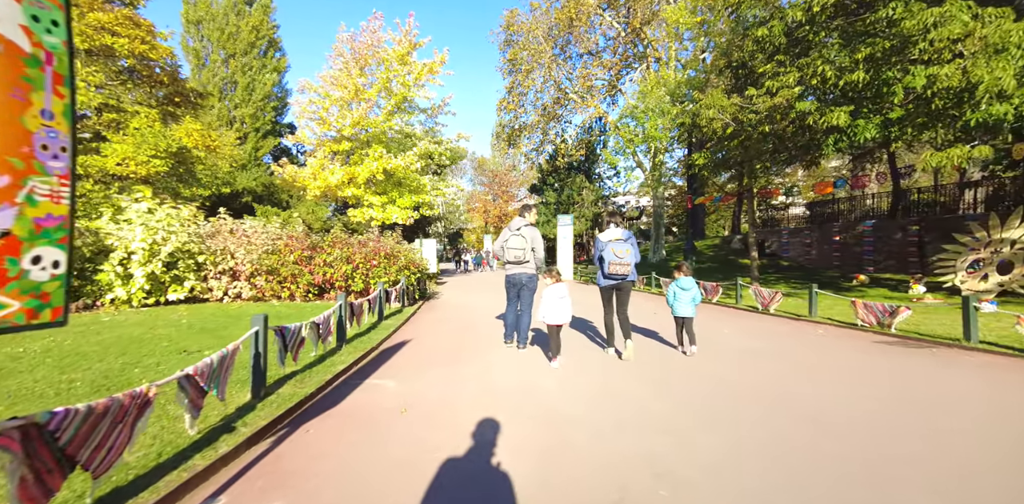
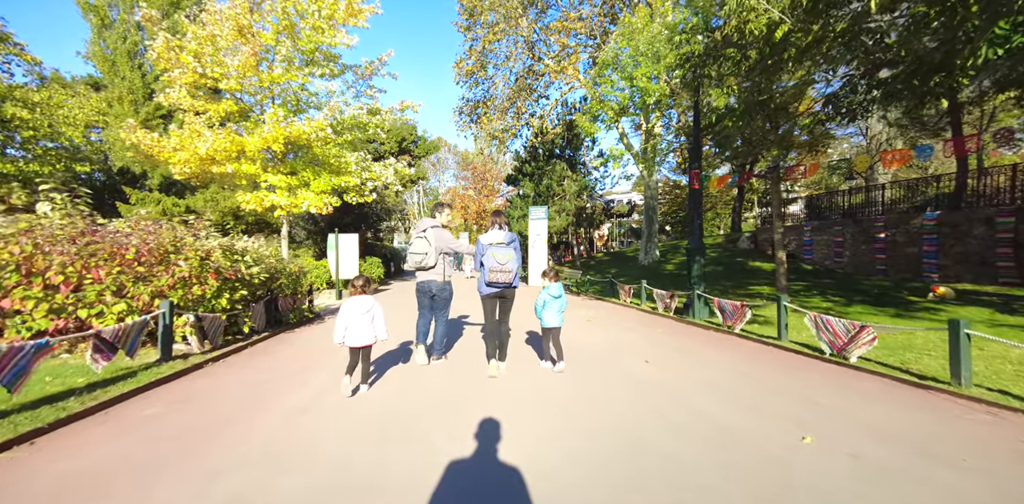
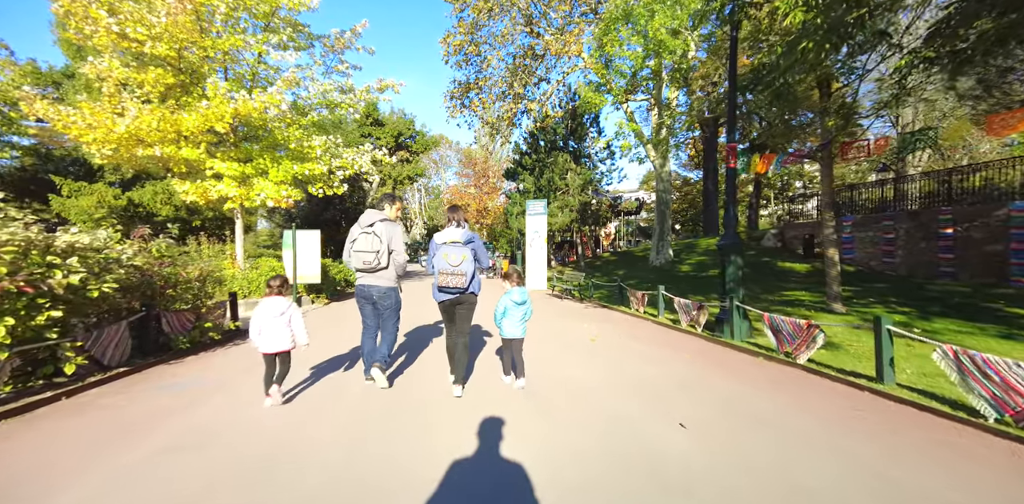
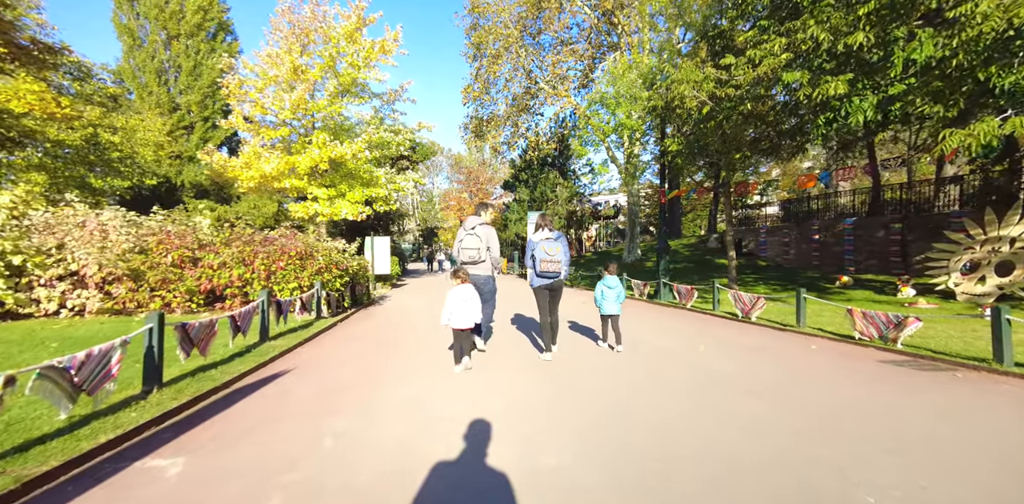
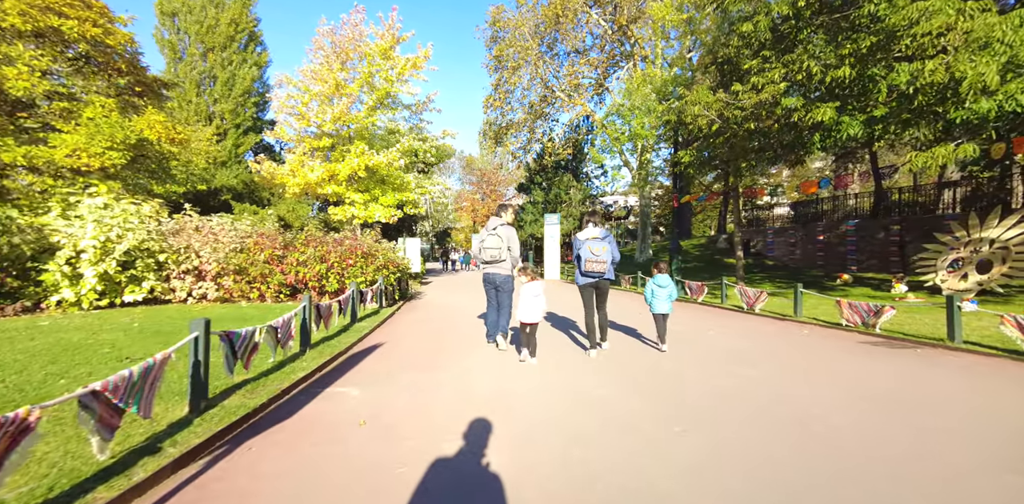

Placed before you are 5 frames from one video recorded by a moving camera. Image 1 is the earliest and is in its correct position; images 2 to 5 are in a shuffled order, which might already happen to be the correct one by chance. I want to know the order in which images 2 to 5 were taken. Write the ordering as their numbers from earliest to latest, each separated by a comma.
5, 4, 2, 3
